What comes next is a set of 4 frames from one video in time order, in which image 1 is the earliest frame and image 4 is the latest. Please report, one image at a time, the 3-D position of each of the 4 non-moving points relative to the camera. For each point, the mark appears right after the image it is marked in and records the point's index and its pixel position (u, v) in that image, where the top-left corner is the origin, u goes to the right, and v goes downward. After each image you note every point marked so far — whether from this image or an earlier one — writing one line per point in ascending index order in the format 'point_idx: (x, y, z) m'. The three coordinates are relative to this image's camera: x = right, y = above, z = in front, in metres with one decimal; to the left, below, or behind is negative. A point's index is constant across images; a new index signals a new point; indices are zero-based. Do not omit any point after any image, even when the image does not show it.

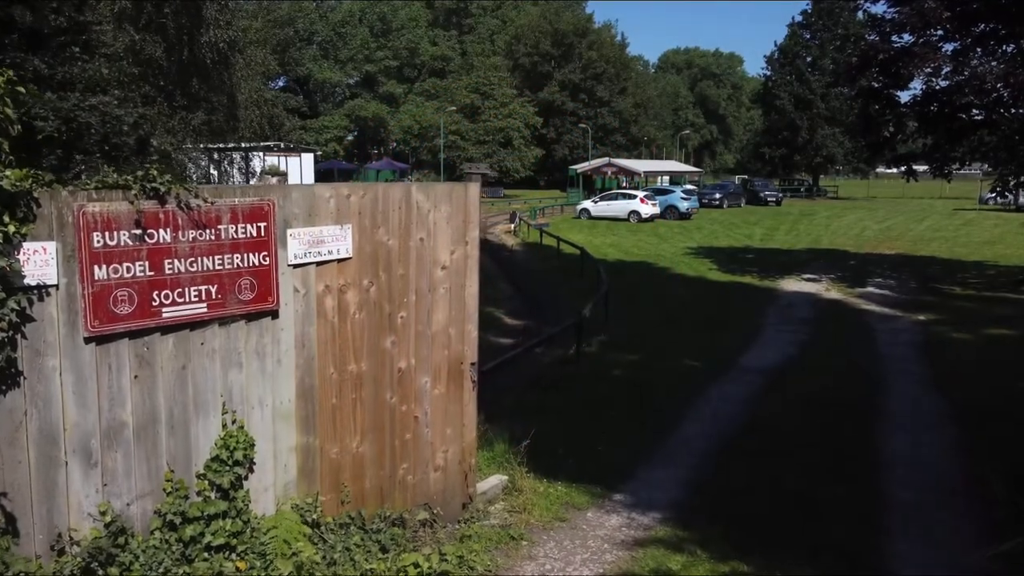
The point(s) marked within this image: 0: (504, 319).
0: (-0.1, -0.6, +16.3) m
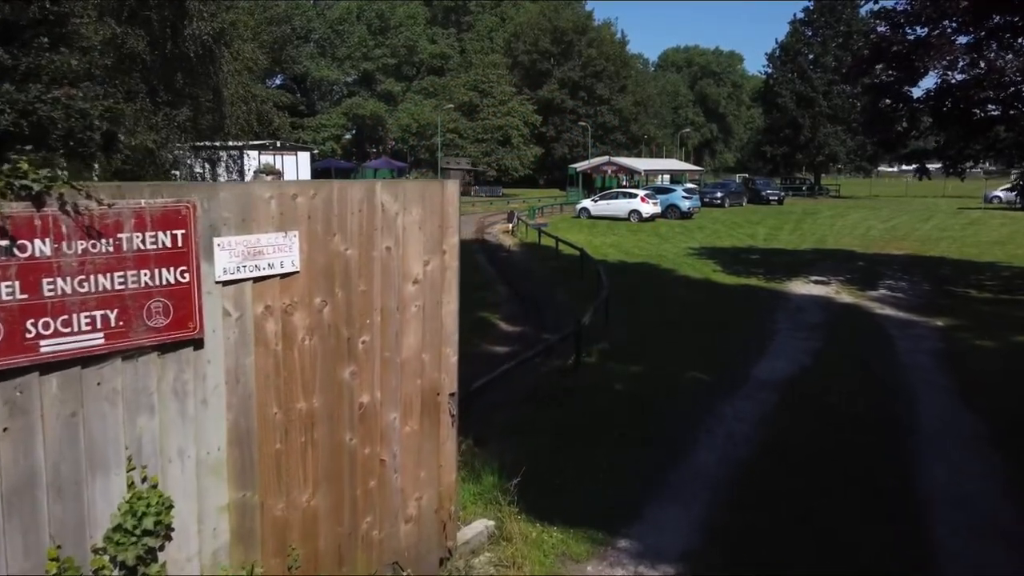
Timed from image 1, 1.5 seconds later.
0: (-0.2, -0.6, +15.5) m
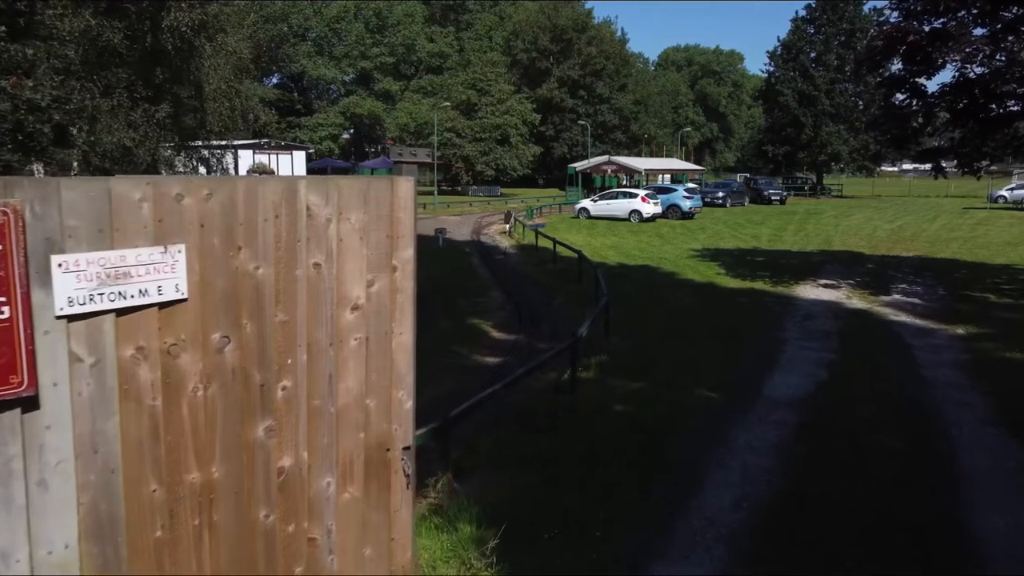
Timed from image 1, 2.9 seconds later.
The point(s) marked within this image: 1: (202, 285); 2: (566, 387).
0: (-0.3, -0.7, +14.6) m
1: (-0.9, 0.0, +2.8) m
2: (+0.6, -1.1, +9.8) m
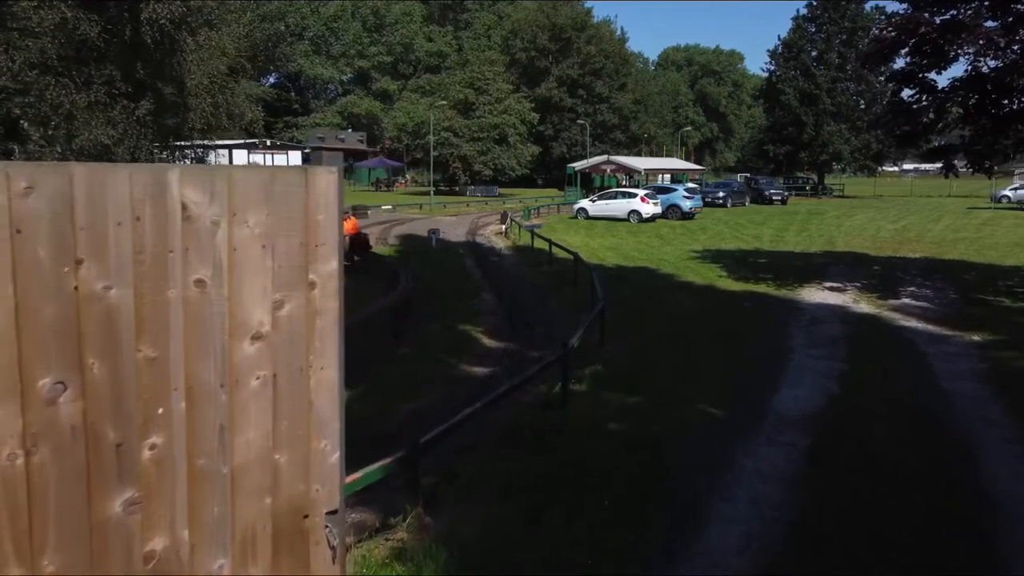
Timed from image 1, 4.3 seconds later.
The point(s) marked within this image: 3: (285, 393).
0: (-0.5, -0.8, +13.8) m
1: (-1.1, -0.1, +2.0) m
2: (+0.4, -1.1, +9.0) m
3: (-0.6, -0.3, +2.6) m
